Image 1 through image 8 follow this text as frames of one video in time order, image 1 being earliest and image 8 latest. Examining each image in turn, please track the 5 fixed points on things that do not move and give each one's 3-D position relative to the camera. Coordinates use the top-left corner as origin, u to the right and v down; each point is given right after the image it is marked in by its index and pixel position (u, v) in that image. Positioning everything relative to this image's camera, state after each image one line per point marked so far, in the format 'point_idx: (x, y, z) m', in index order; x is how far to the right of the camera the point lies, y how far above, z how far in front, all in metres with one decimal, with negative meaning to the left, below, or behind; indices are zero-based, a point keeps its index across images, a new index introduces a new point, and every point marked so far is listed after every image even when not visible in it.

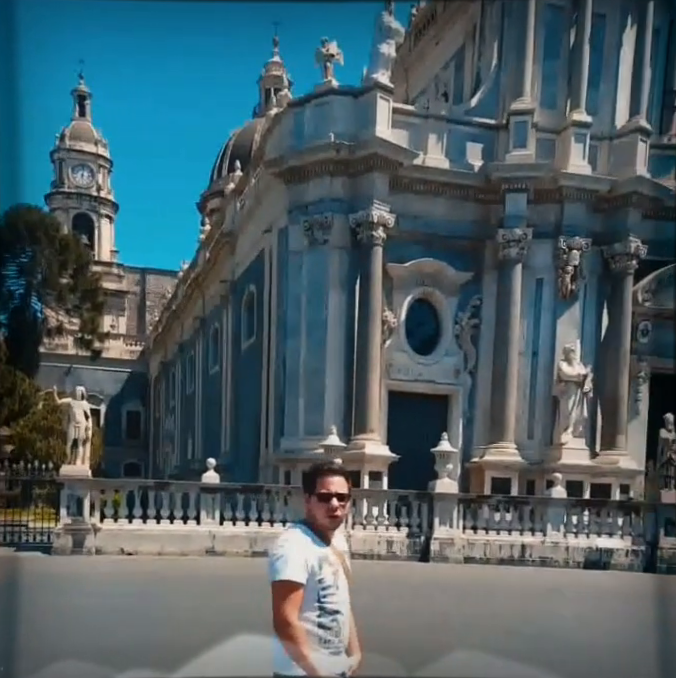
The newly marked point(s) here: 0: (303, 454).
0: (-0.4, -1.5, +12.6) m
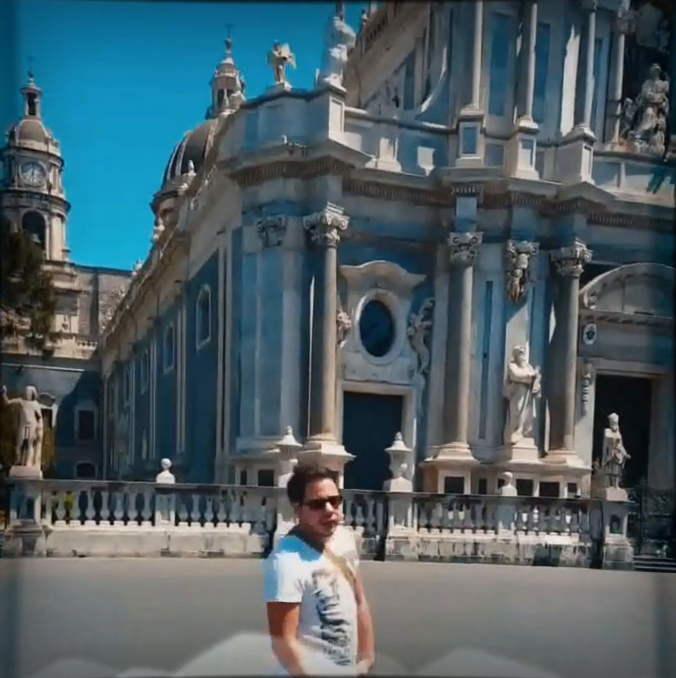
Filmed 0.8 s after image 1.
0: (-1.0, -1.5, +12.6) m
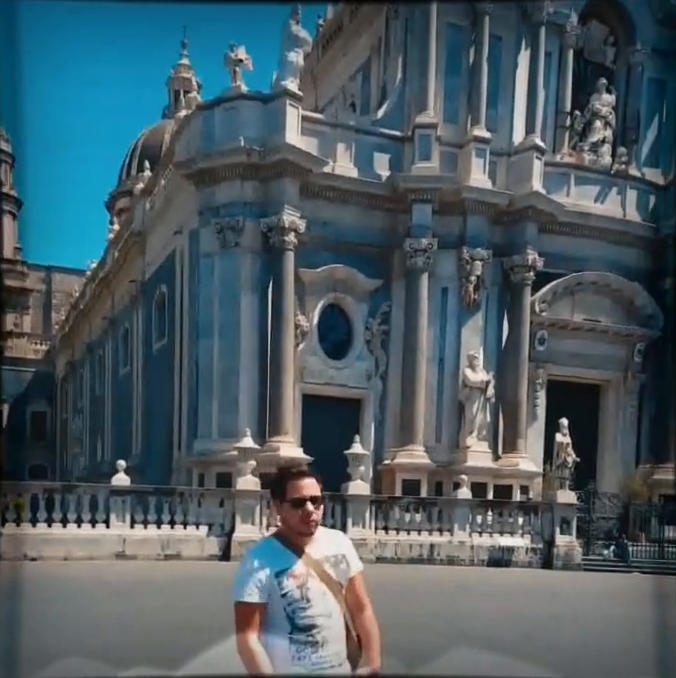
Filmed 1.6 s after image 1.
0: (-1.6, -1.5, +12.6) m
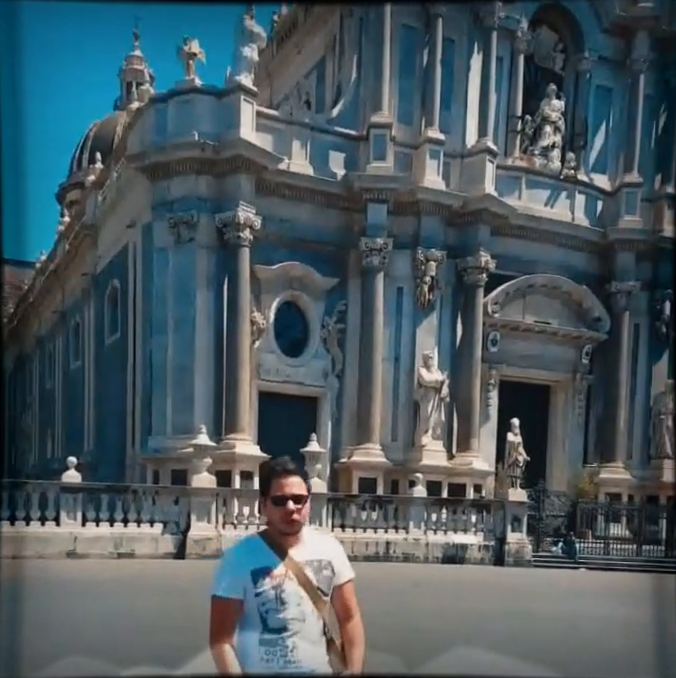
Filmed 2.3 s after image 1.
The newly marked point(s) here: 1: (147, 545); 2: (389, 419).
0: (-2.2, -1.5, +12.5) m
1: (-2.3, -2.5, +11.4) m
2: (+0.8, -1.2, +14.1) m
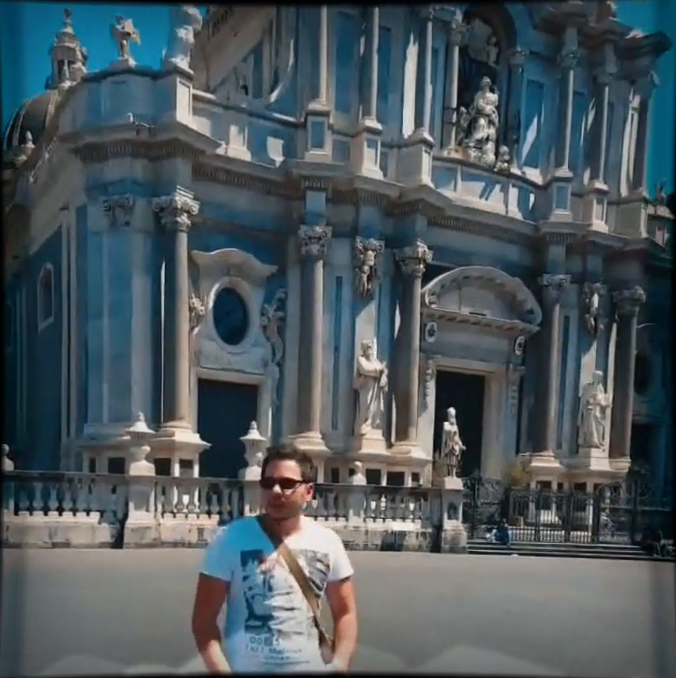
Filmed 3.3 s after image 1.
0: (-3.0, -1.3, +12.2) m
1: (-3.0, -2.3, +11.1) m
2: (-0.2, -1.0, +14.1) m
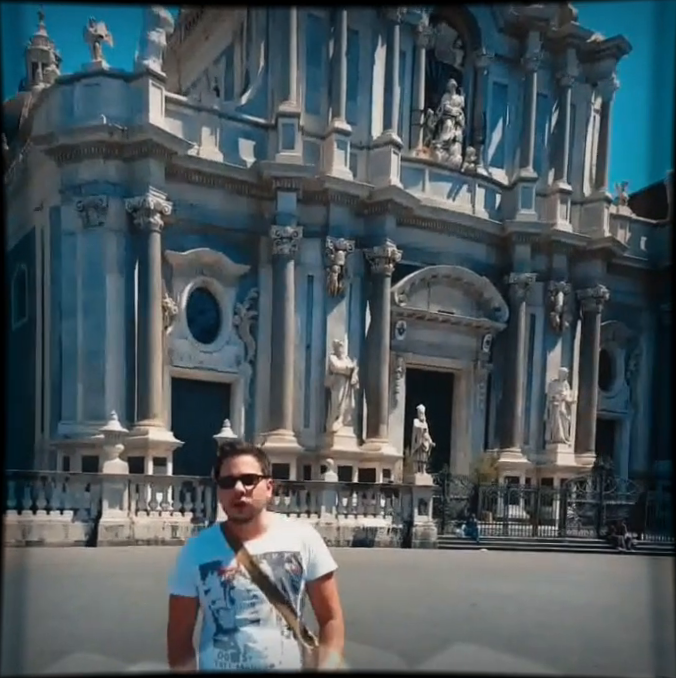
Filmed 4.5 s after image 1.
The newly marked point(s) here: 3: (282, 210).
0: (-3.4, -1.3, +12.3) m
1: (-3.3, -2.3, +11.2) m
2: (-0.6, -1.0, +14.3) m
3: (-0.9, +2.0, +14.3) m
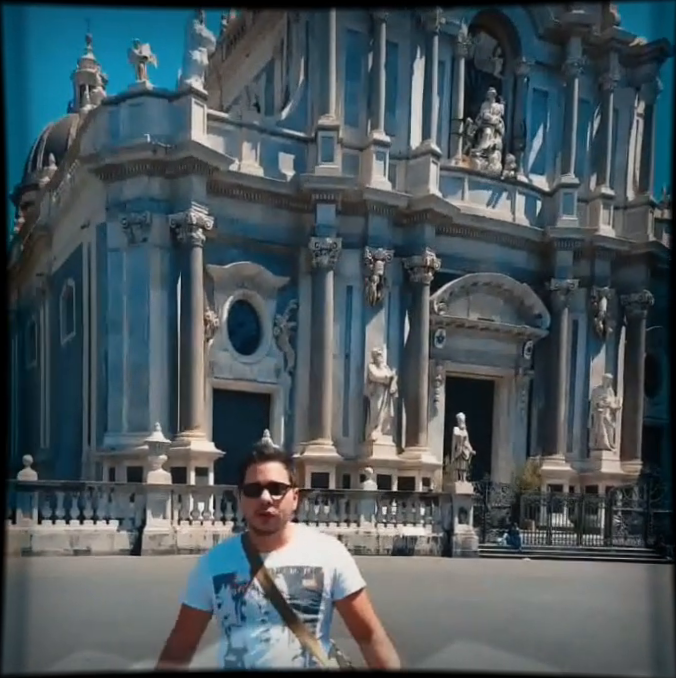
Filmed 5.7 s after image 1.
0: (-2.8, -1.5, +12.7) m
1: (-2.9, -2.5, +11.5) m
2: (0.0, -1.2, +14.4) m
3: (-0.3, +1.8, +14.5) m
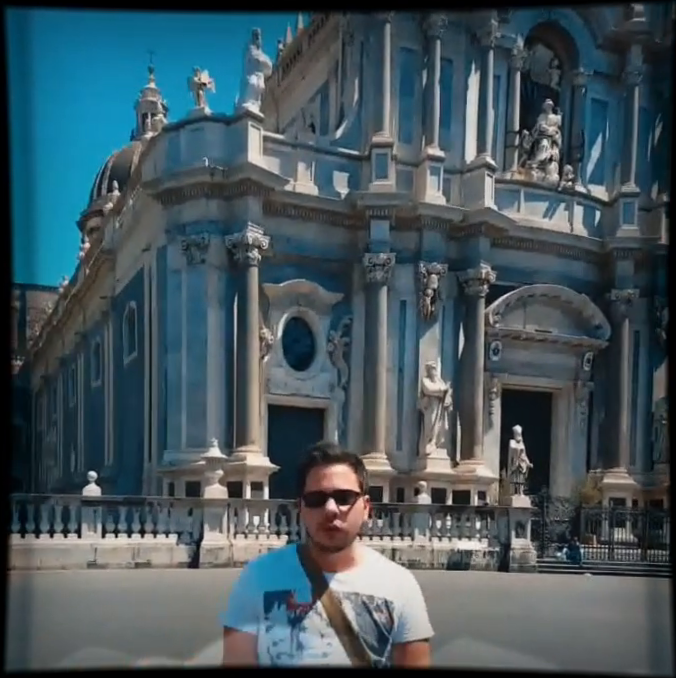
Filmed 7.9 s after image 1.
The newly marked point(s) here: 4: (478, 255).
0: (-2.1, -1.7, +13.0) m
1: (-2.2, -2.7, +11.8) m
2: (+0.9, -1.4, +14.5) m
3: (+0.6, +1.6, +14.6) m
4: (+2.2, +1.3, +15.1) m
